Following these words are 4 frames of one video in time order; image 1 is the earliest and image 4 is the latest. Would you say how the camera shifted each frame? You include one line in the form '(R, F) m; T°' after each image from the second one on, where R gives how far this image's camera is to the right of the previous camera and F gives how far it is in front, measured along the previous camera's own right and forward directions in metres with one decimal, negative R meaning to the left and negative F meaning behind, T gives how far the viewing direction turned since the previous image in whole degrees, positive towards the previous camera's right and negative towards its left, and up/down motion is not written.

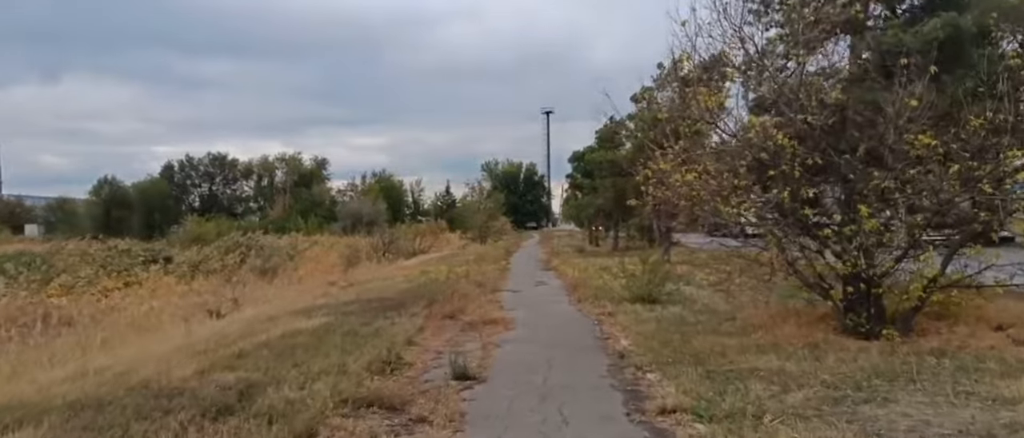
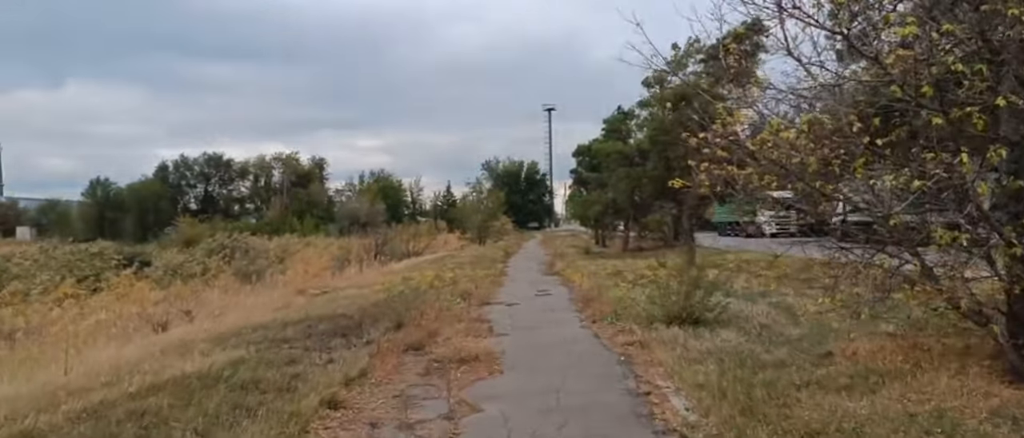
(+0.2, +4.7) m; 0°
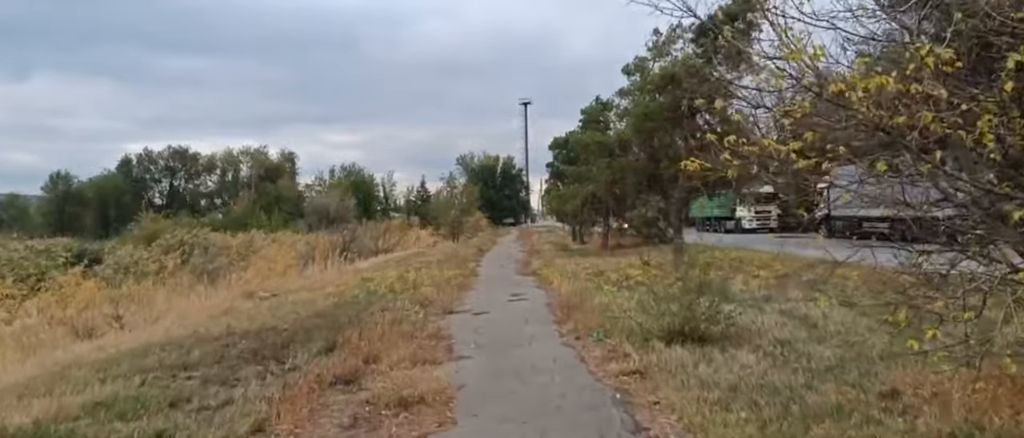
(+0.1, +2.6) m; +2°
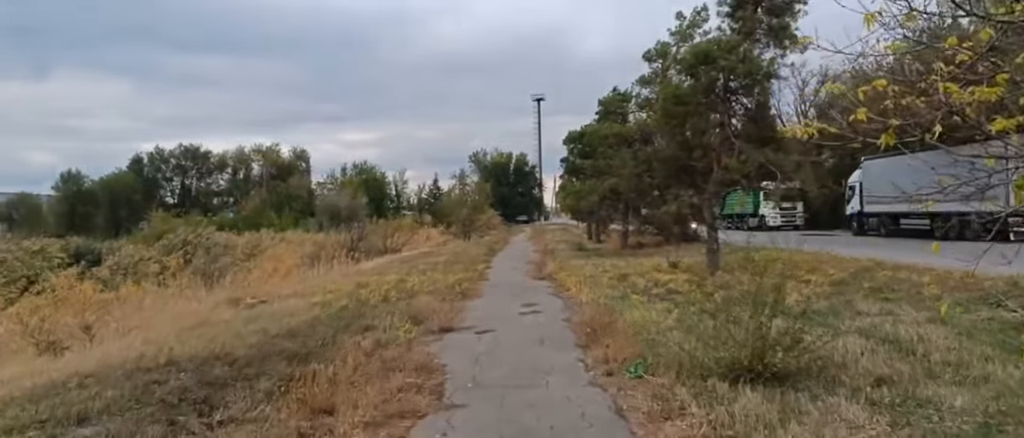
(0.0, +2.7) m; -1°
